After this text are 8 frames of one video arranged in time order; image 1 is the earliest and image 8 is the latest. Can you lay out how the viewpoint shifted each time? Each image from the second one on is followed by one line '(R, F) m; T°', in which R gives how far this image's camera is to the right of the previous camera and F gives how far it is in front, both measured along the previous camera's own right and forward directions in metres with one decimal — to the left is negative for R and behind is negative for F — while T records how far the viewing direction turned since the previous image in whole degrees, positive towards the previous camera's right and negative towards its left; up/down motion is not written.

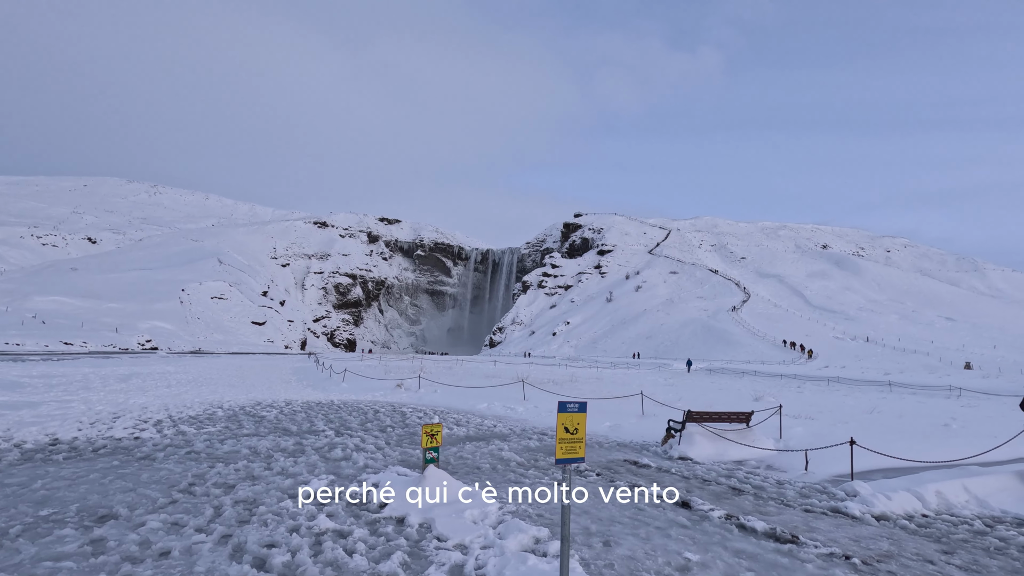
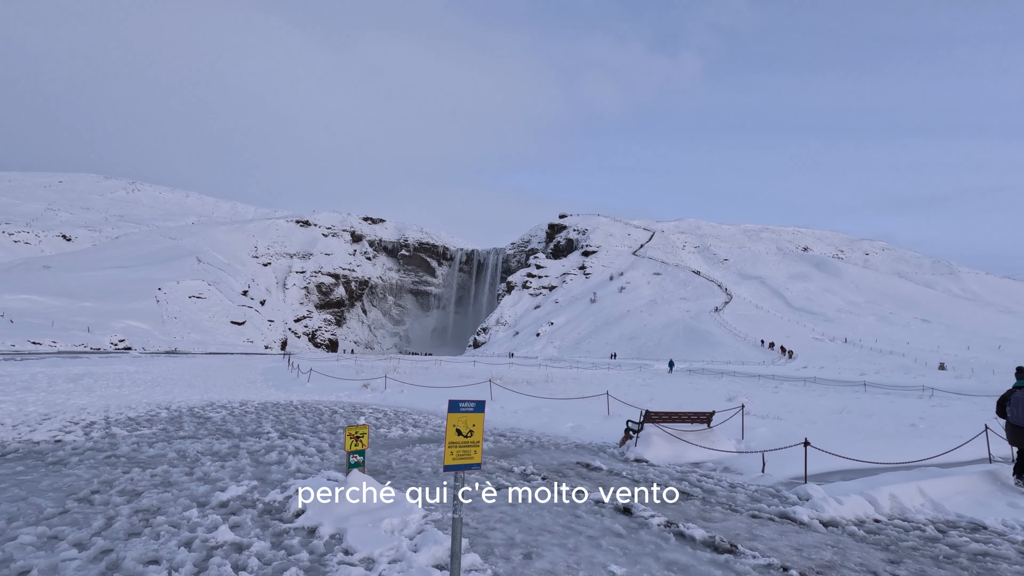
(+0.6, +0.4) m; +2°
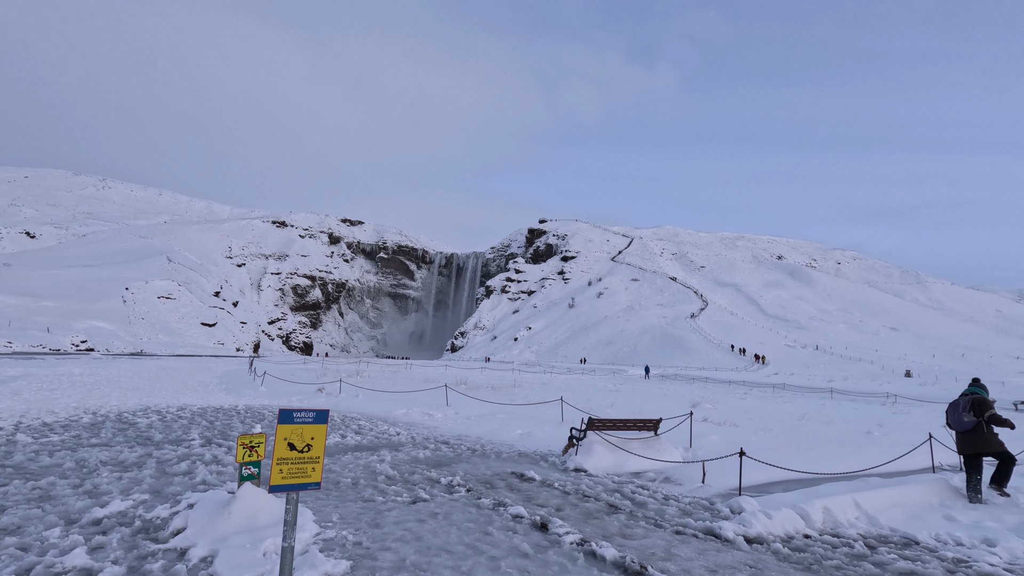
(+0.7, +0.4) m; +2°
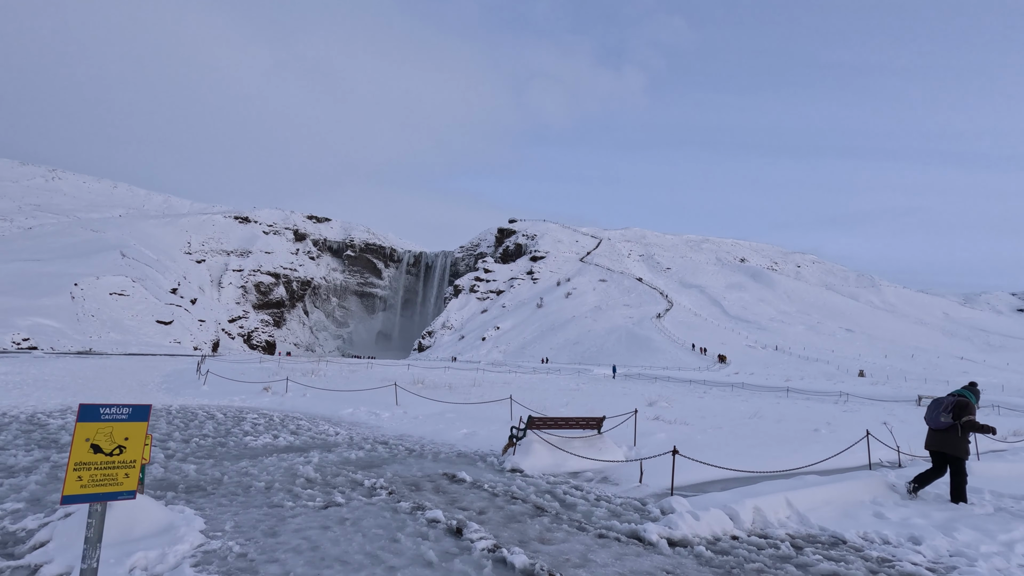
(+0.5, +0.4) m; +3°
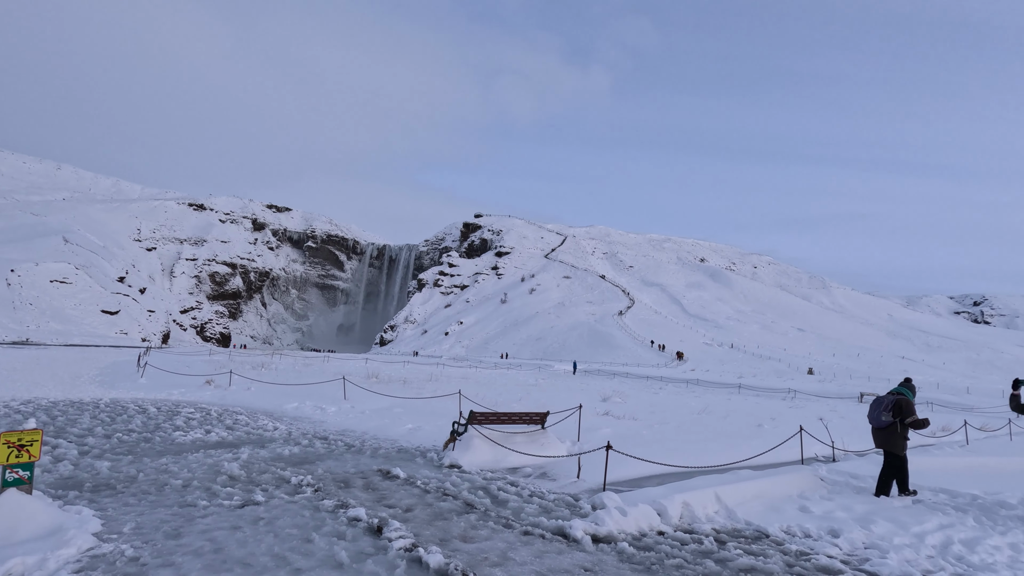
(+0.4, +0.1) m; +4°
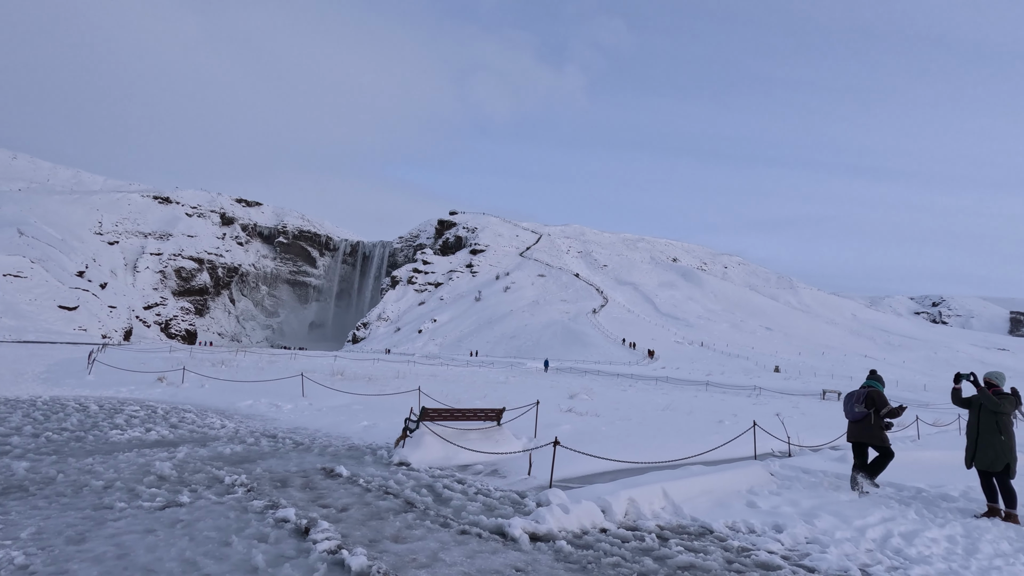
(+0.4, +0.2) m; +3°
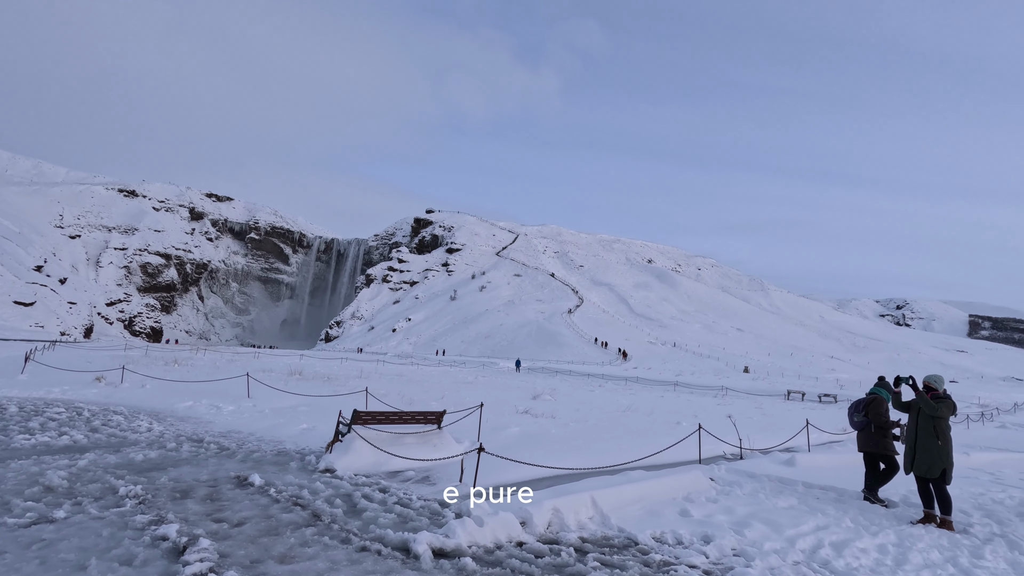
(+0.6, +0.4) m; +2°
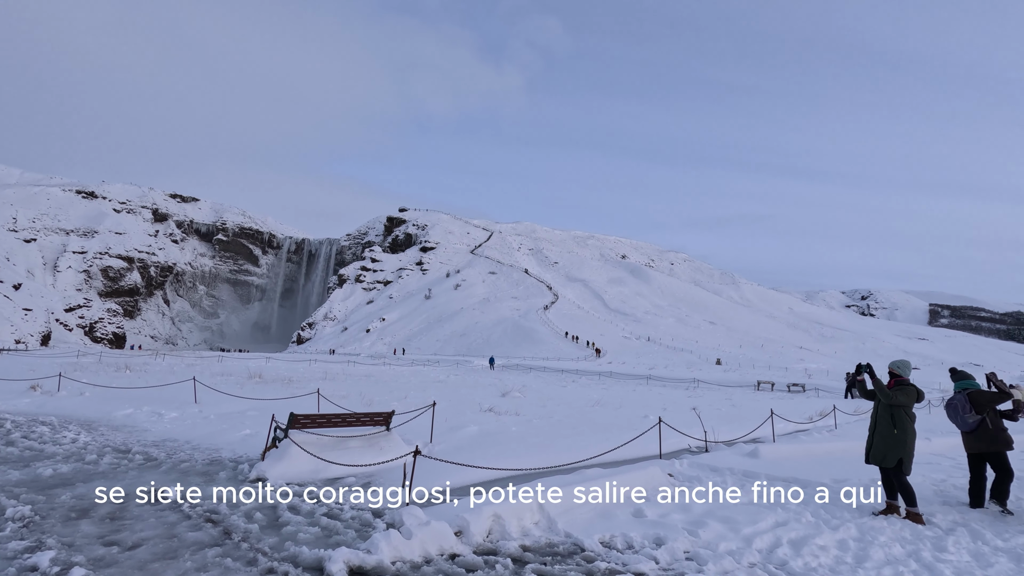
(+0.4, +0.5) m; +3°
